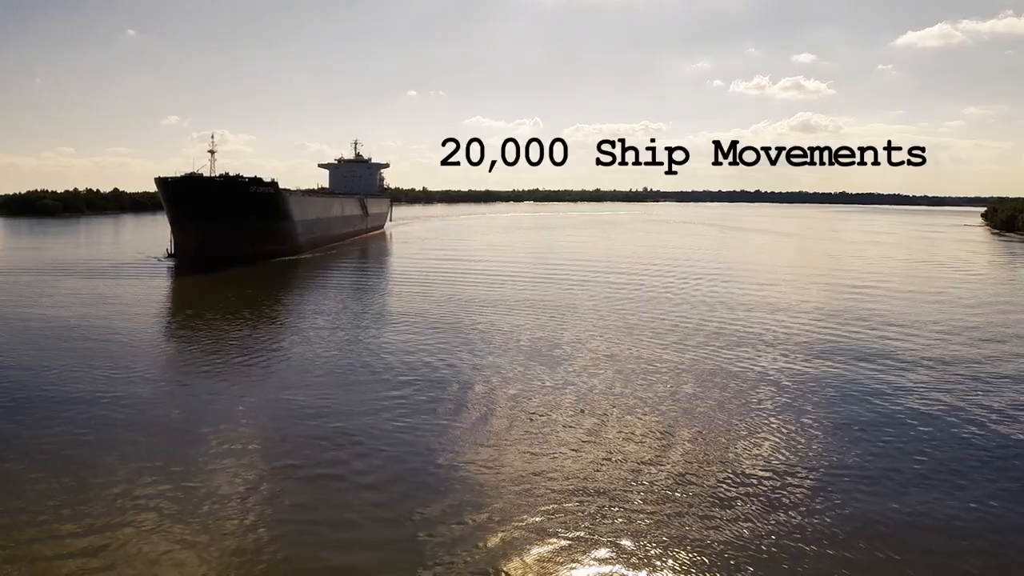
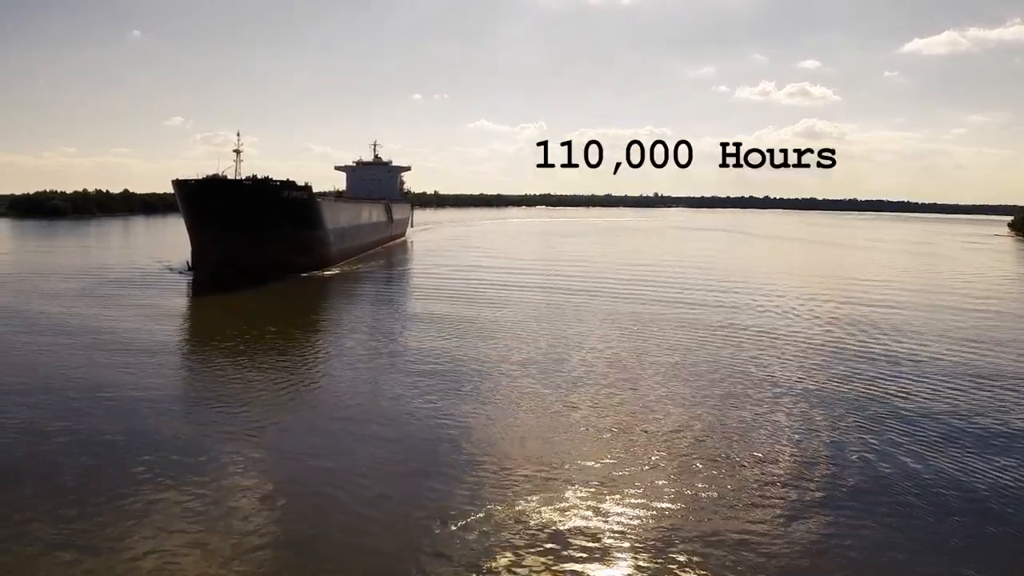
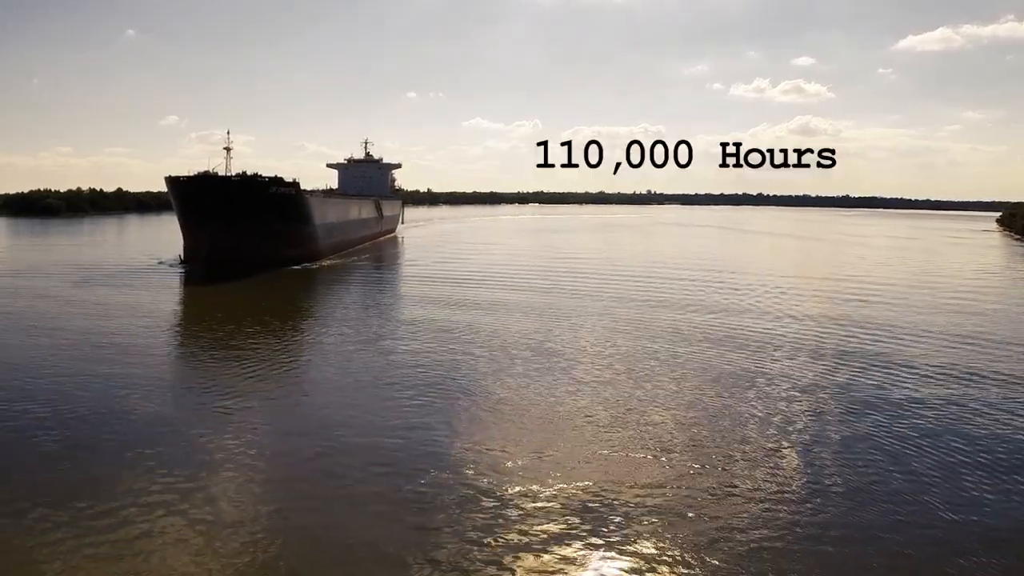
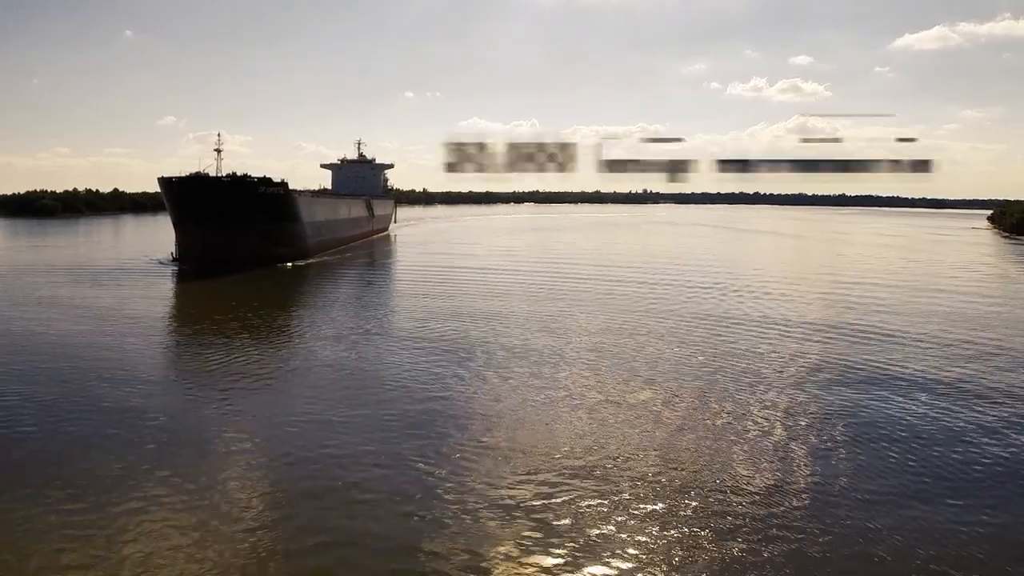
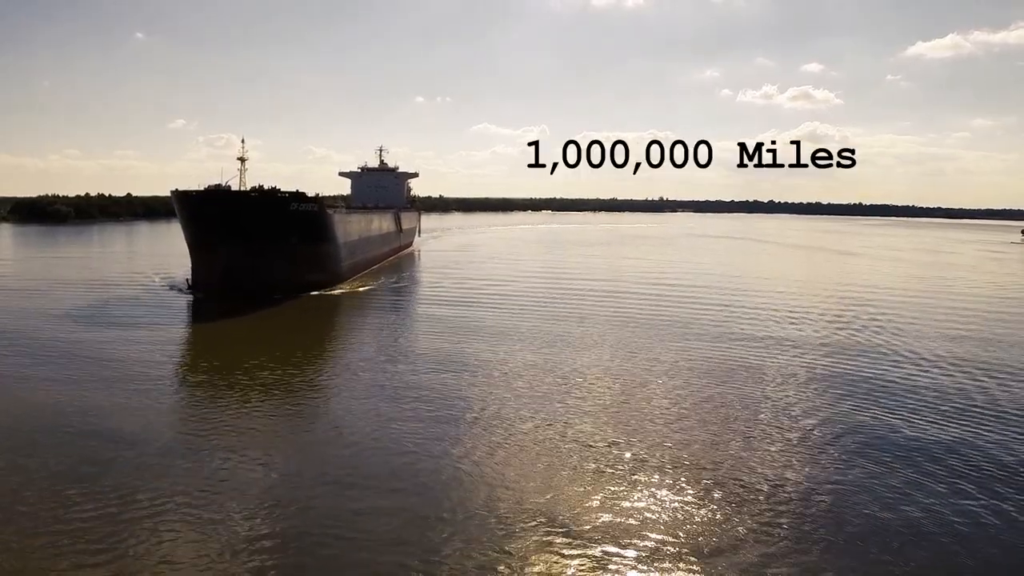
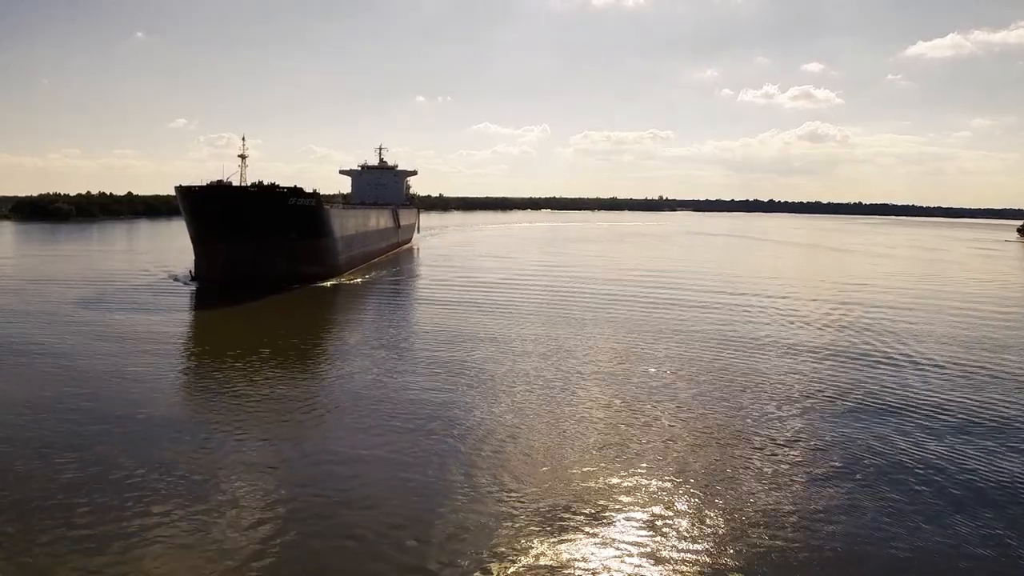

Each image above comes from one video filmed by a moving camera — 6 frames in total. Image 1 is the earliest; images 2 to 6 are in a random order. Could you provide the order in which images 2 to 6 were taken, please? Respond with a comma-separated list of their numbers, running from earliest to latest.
4, 3, 2, 6, 5
